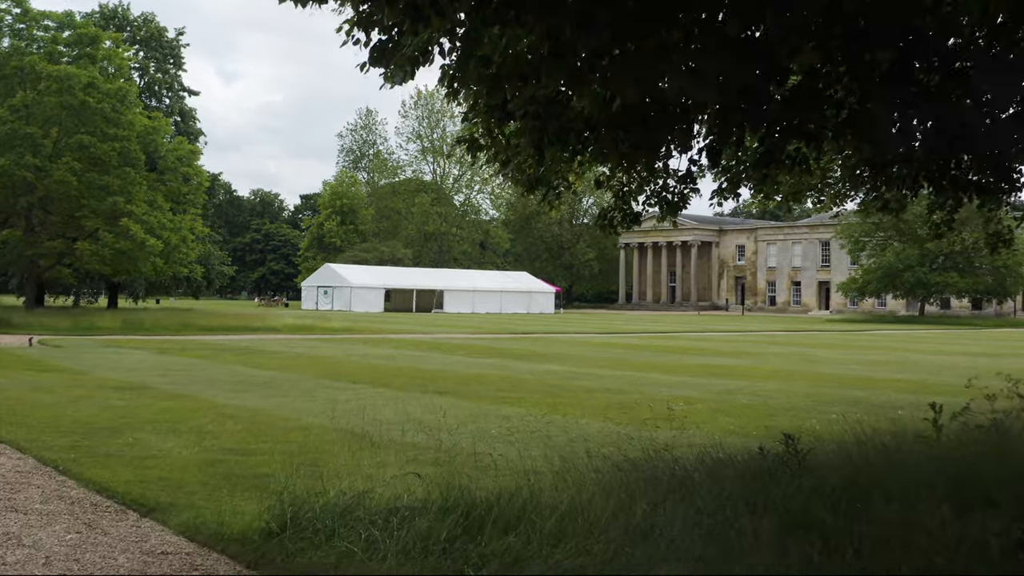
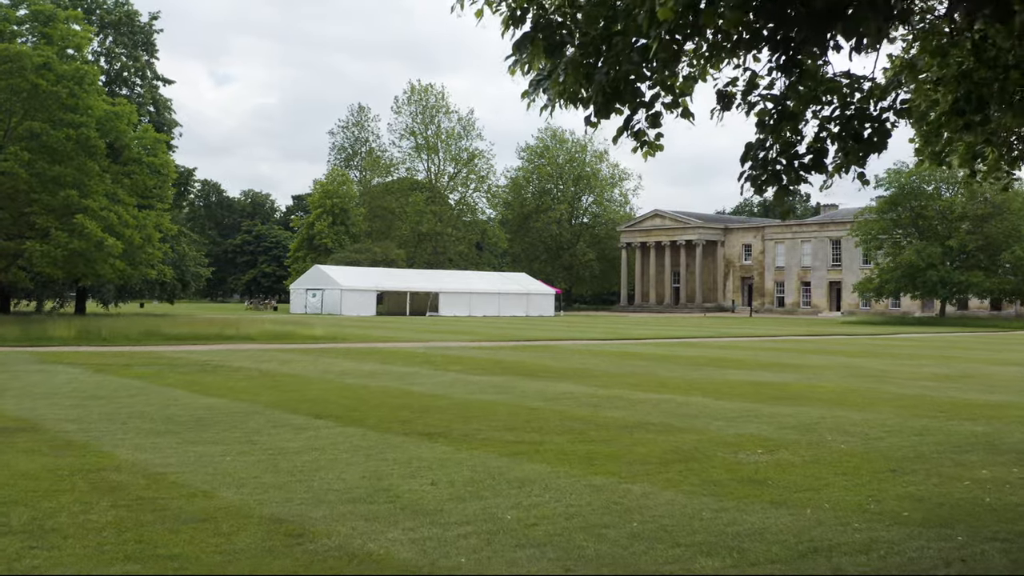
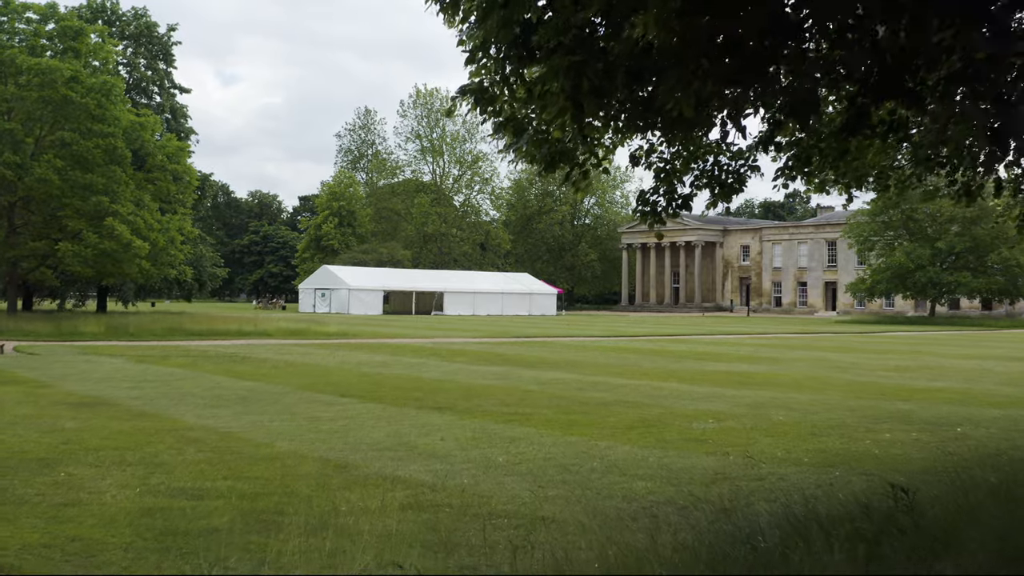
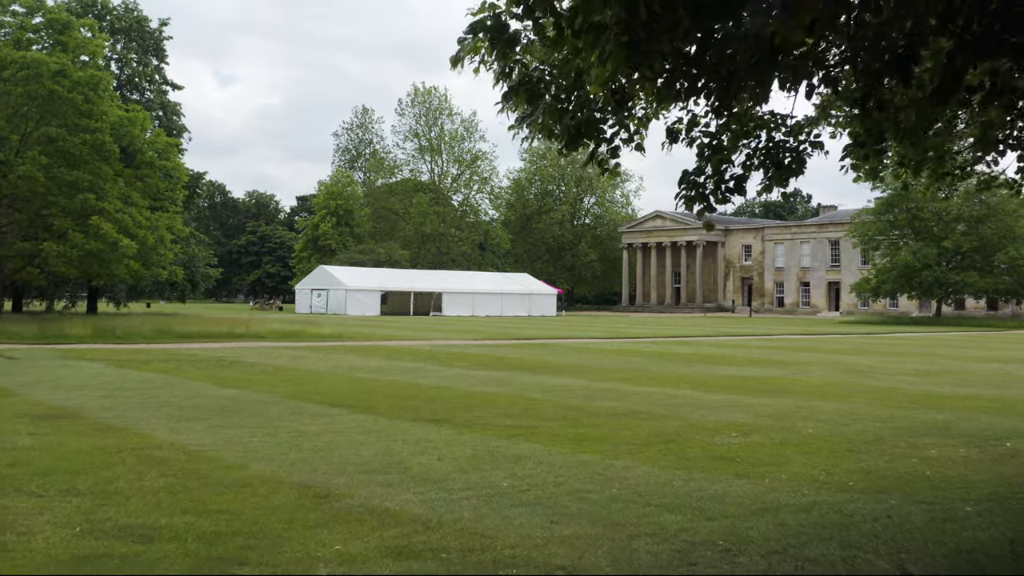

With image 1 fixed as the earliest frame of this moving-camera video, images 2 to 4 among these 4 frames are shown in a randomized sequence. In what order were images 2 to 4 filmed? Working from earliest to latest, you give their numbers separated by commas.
3, 4, 2
